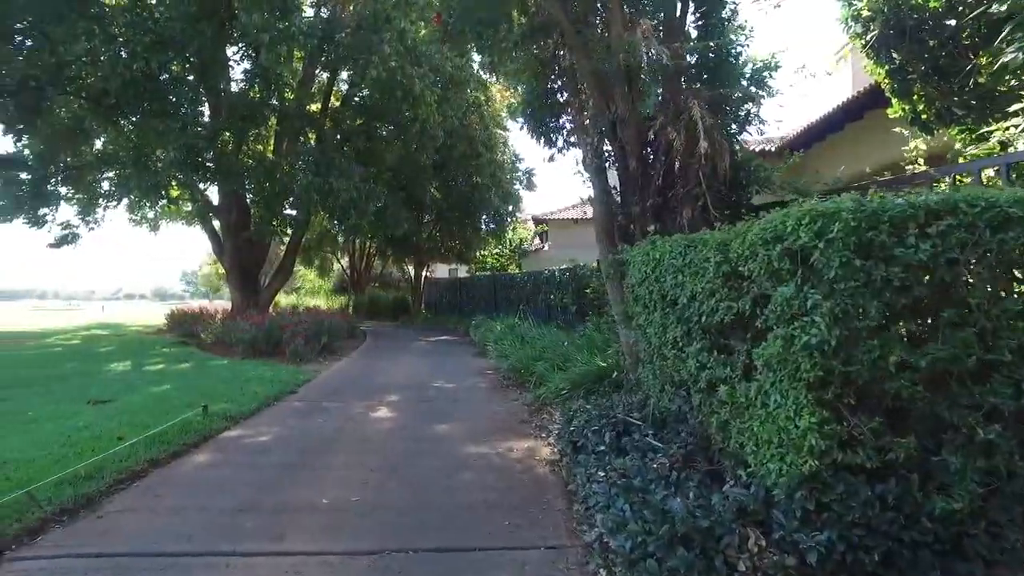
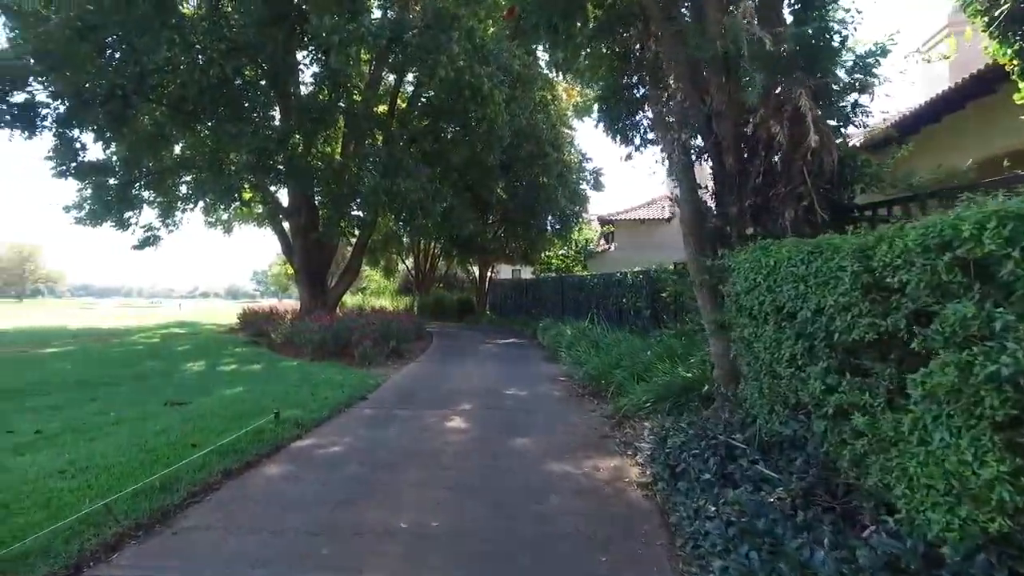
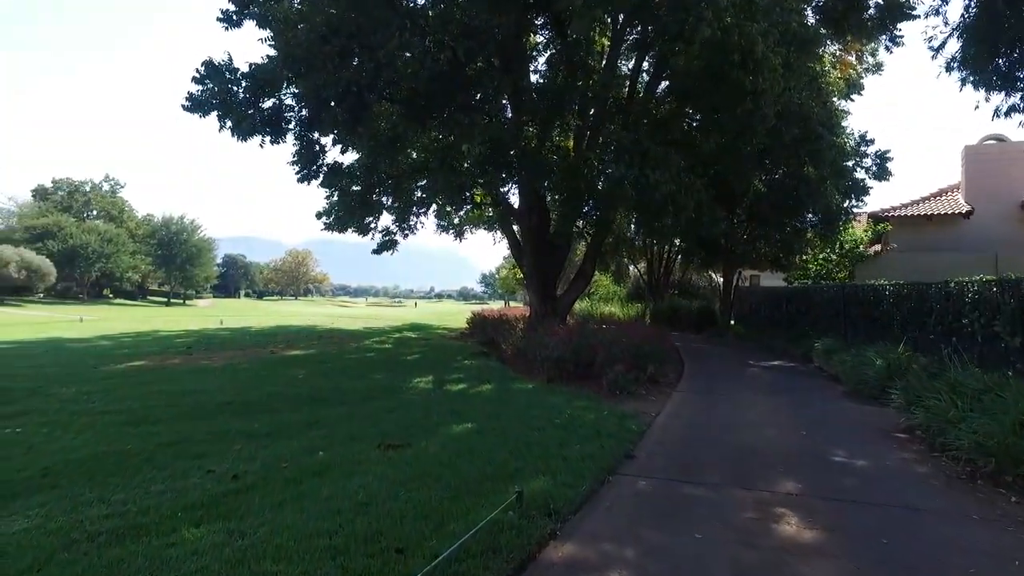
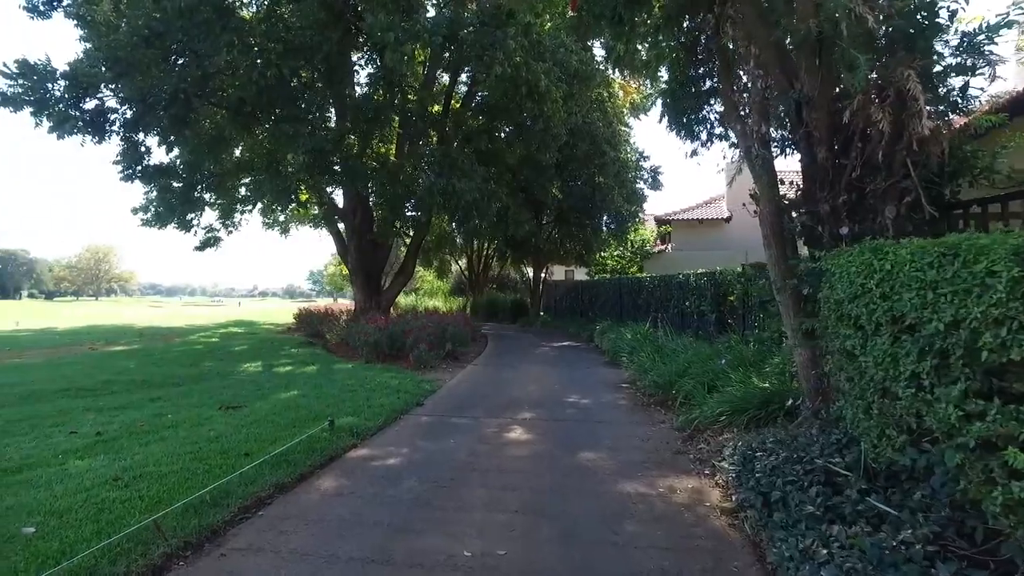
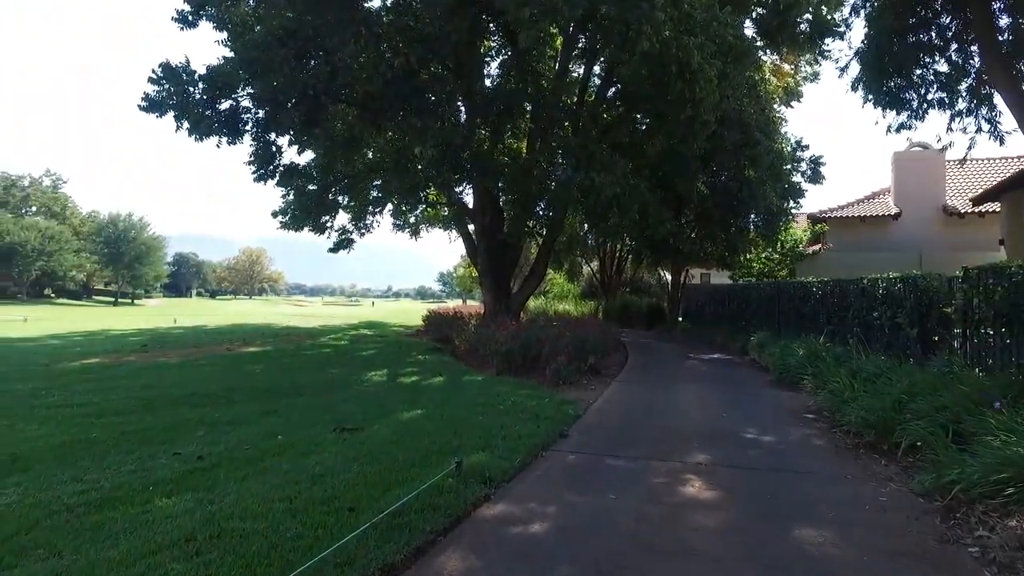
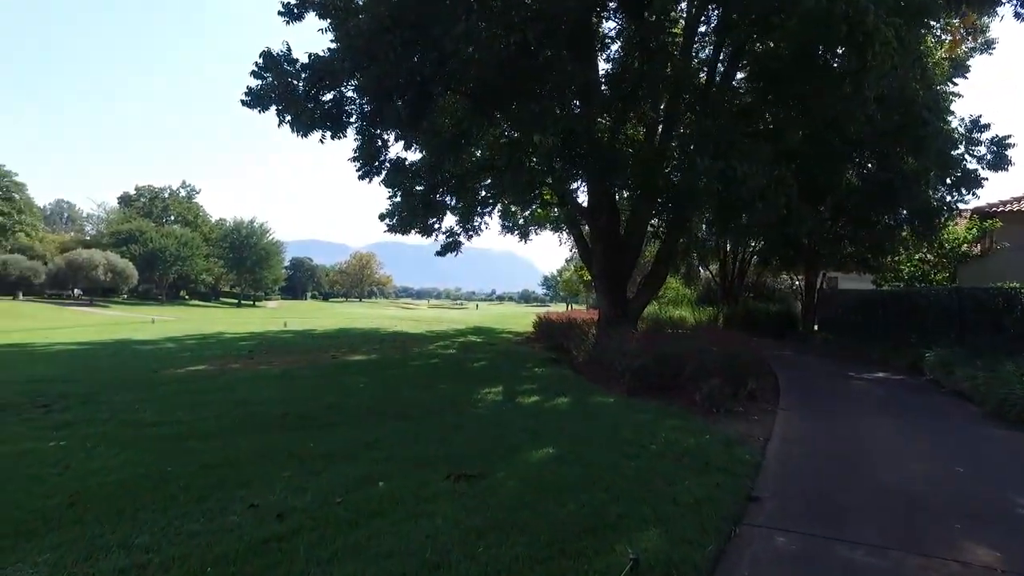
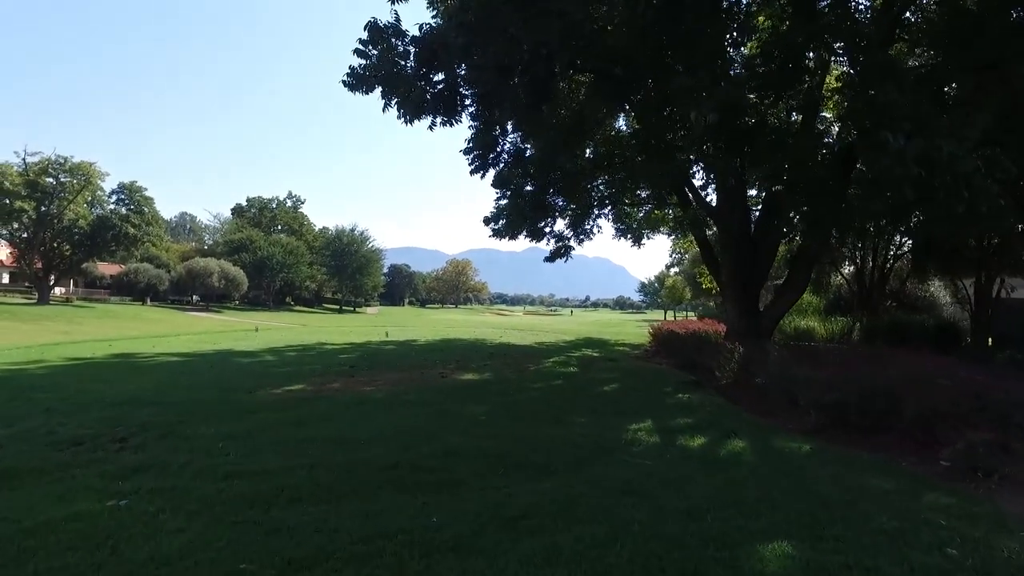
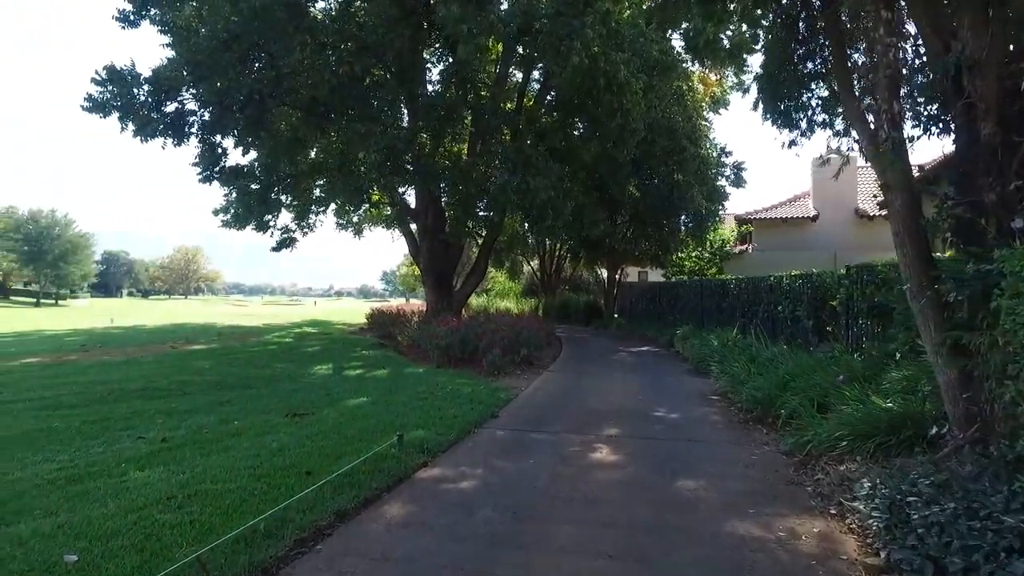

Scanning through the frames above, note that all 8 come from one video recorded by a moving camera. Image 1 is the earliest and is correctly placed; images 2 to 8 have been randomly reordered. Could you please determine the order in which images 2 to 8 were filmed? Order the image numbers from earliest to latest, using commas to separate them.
2, 4, 8, 5, 3, 6, 7
